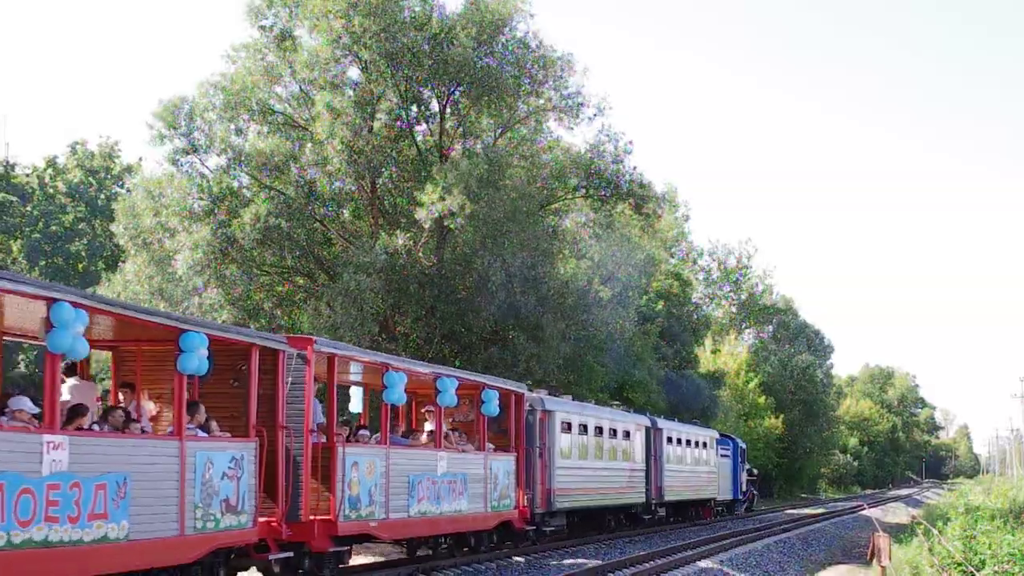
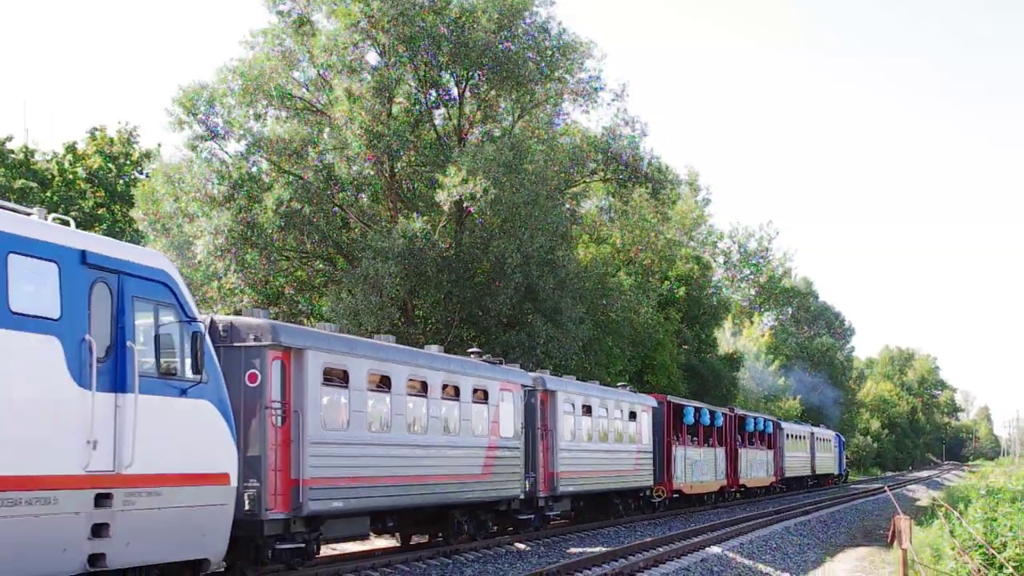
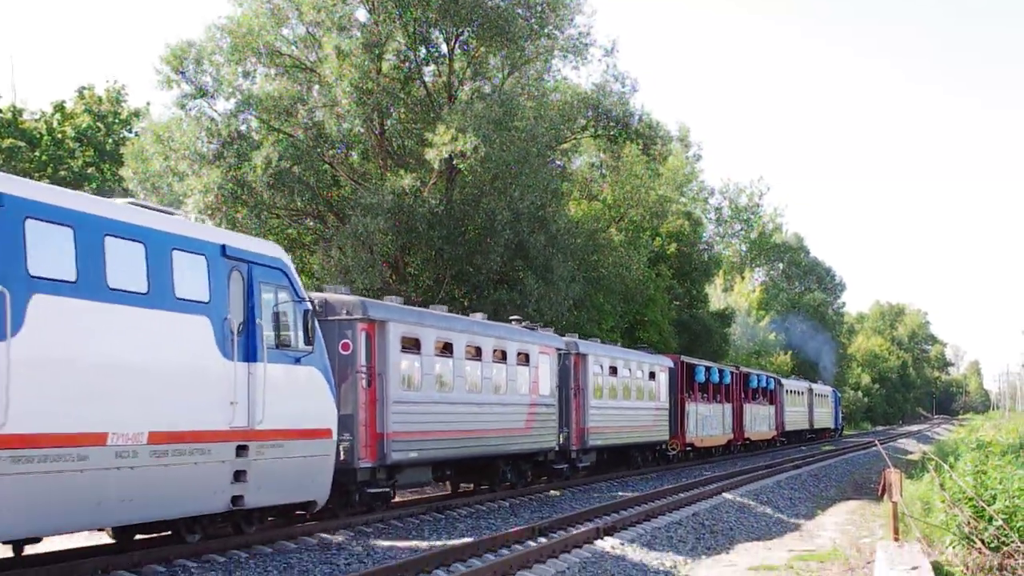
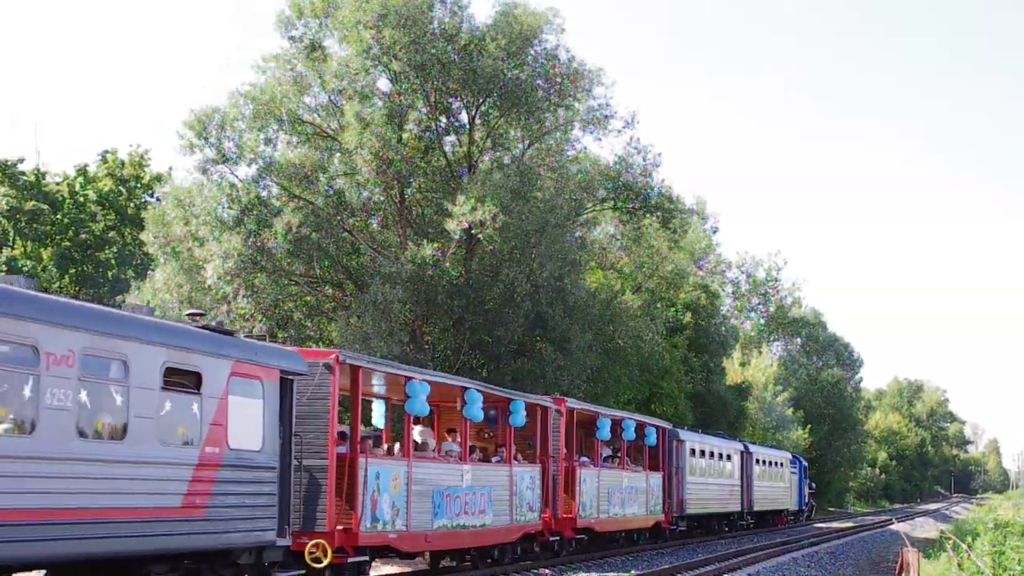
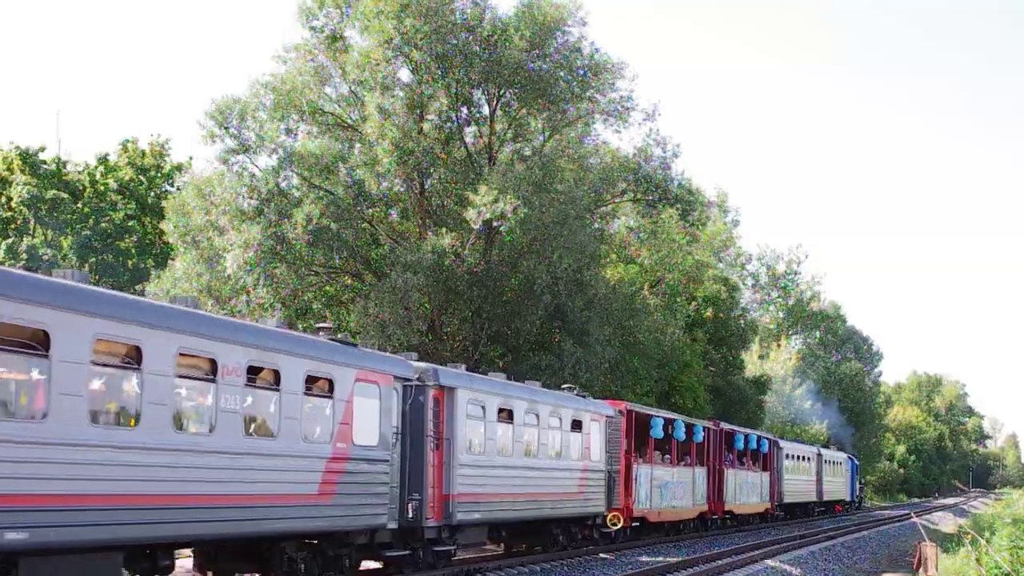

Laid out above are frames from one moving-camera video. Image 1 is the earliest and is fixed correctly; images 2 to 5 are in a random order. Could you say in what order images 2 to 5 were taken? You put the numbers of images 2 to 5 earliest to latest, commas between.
4, 5, 2, 3
